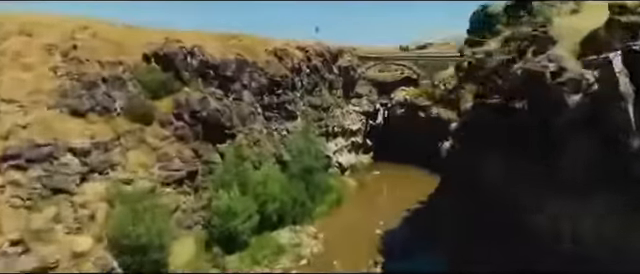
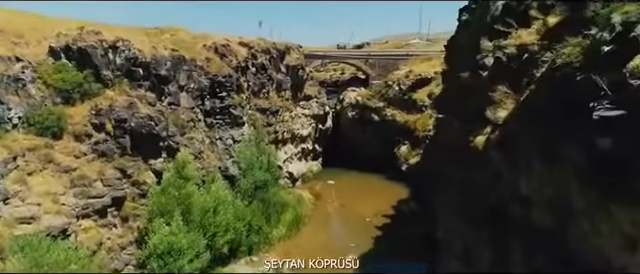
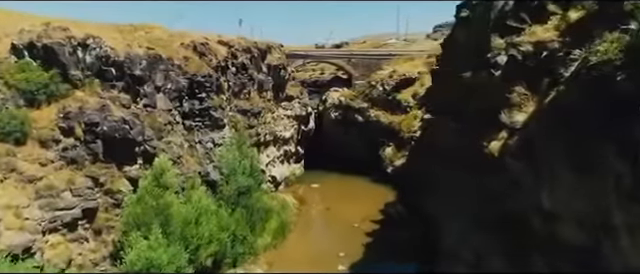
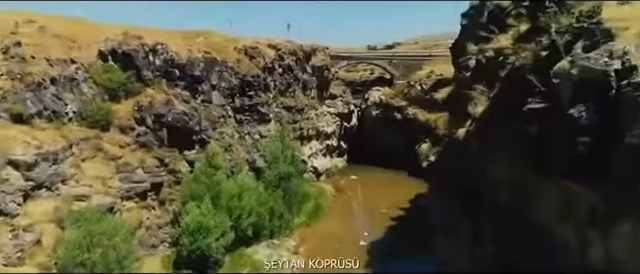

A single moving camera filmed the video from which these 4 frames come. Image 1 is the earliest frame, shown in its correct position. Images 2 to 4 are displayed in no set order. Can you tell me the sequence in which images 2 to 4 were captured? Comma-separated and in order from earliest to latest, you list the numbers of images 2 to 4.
4, 2, 3
